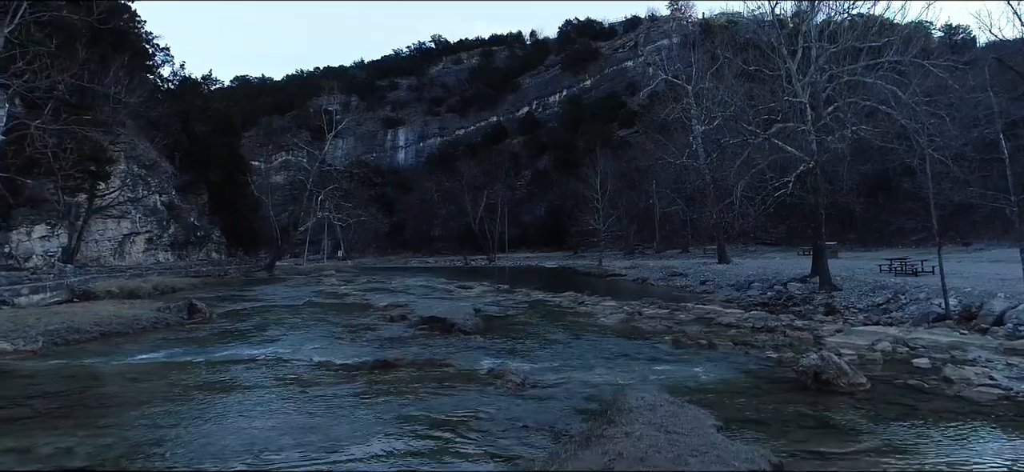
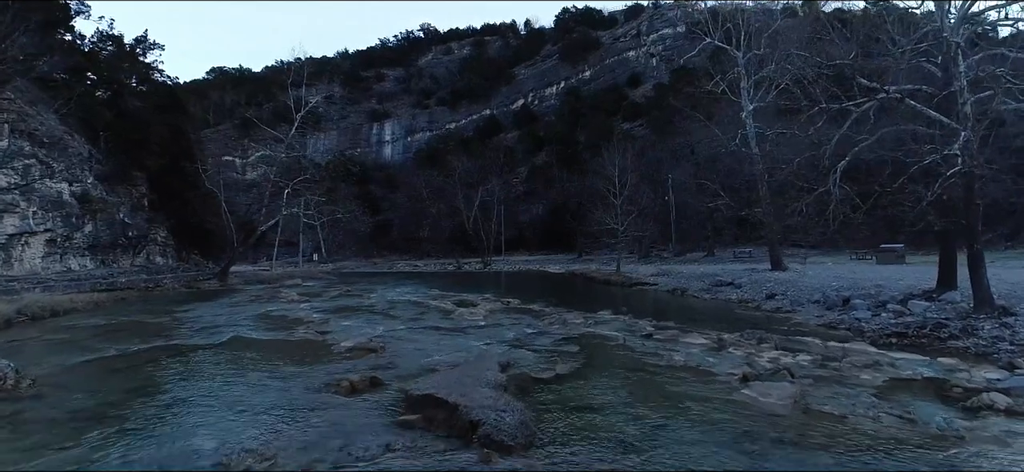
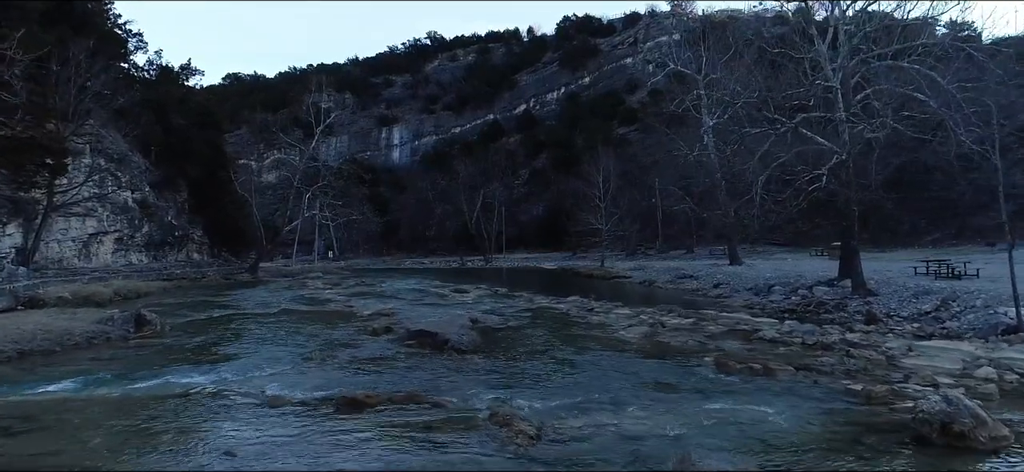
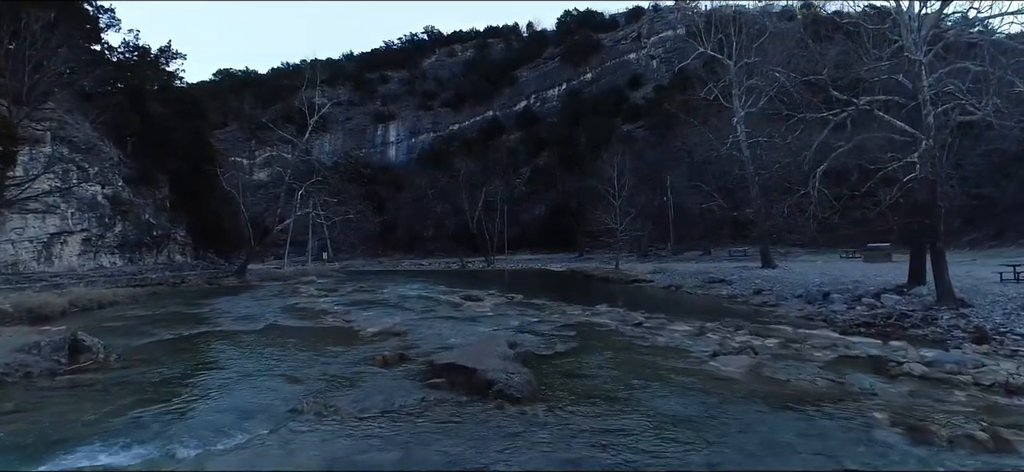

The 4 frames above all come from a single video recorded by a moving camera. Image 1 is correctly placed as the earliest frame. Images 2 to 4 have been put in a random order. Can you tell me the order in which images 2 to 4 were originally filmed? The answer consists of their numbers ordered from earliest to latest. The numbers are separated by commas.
3, 4, 2
